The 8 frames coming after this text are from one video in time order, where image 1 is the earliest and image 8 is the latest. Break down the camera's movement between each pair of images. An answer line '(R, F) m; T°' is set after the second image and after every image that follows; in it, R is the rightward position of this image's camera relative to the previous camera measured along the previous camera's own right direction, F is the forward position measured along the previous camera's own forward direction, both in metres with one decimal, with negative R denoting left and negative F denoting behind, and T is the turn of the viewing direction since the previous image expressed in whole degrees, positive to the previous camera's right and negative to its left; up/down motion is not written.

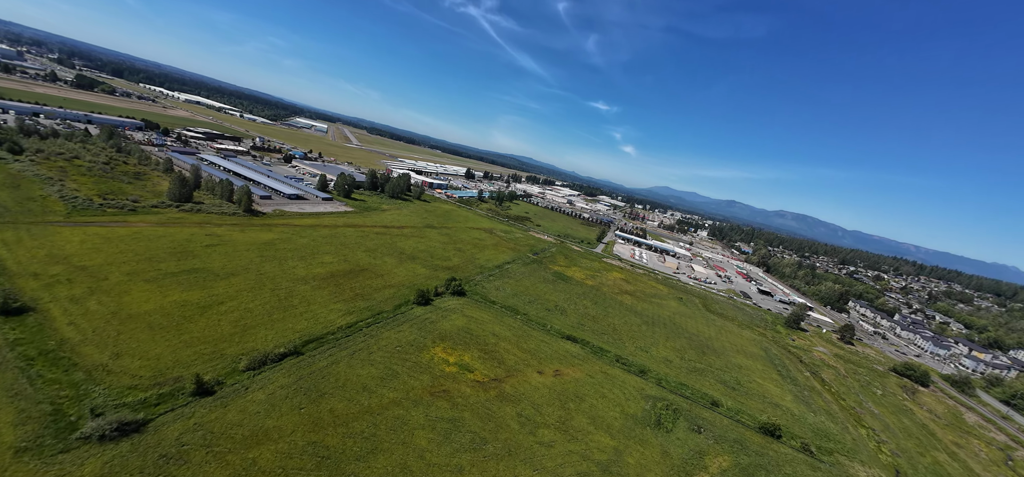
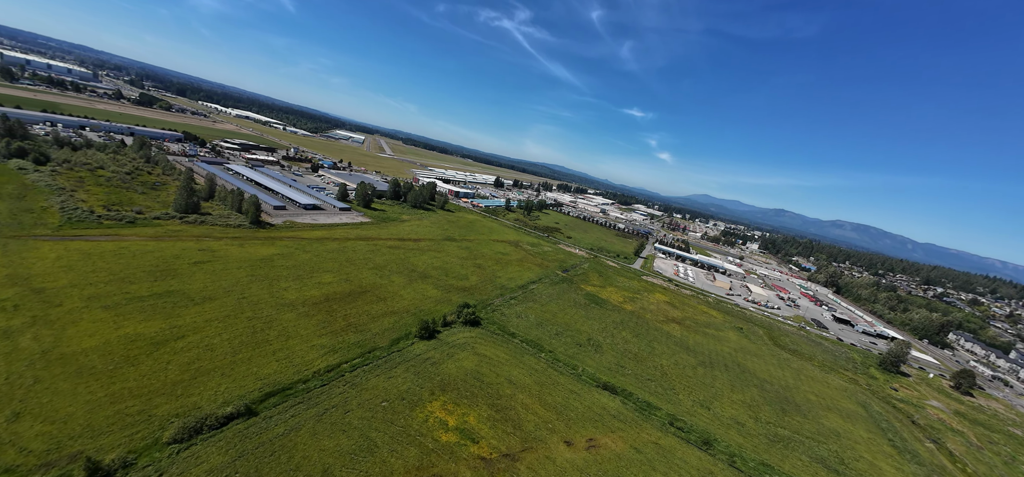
(+0.5, +5.0) m; -5°
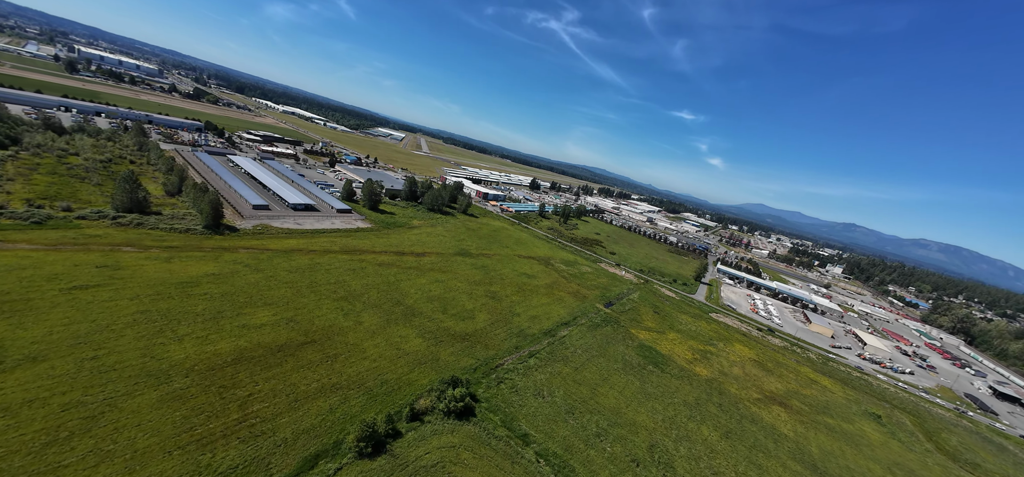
(+0.7, +10.0) m; -6°
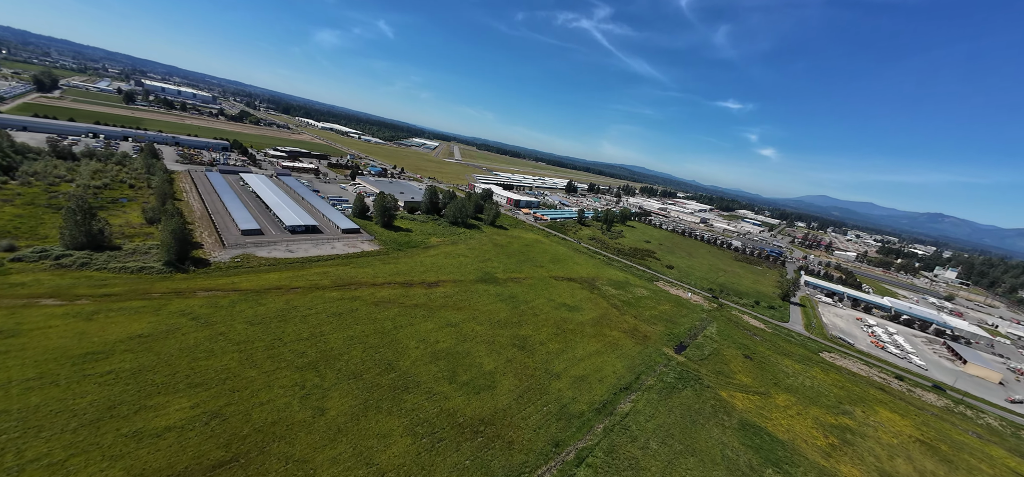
(+0.3, +7.5) m; -6°
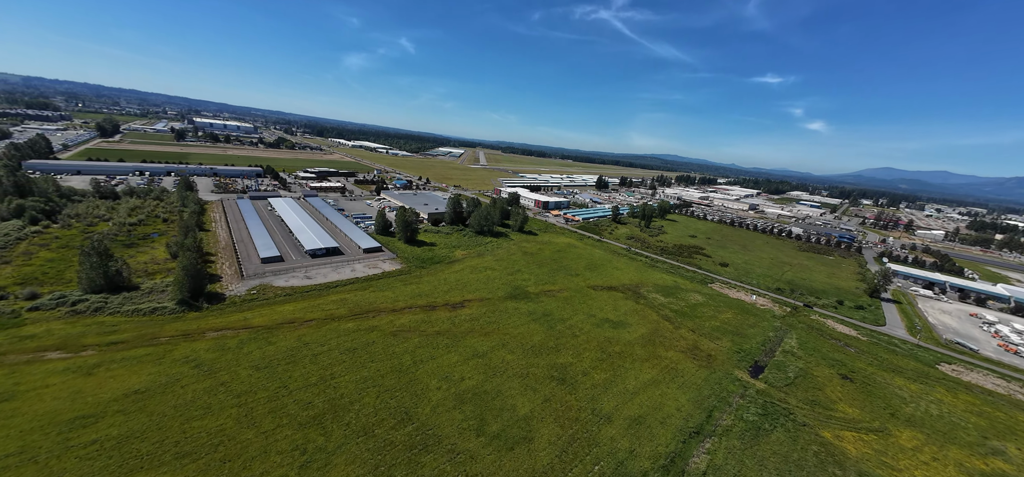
(+0.2, +3.0) m; -5°
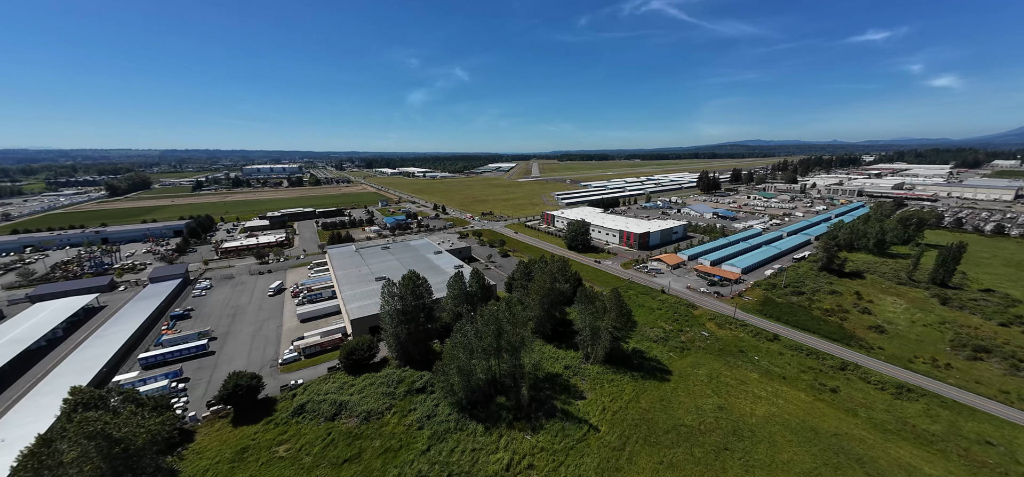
(+0.1, +31.8) m; -10°
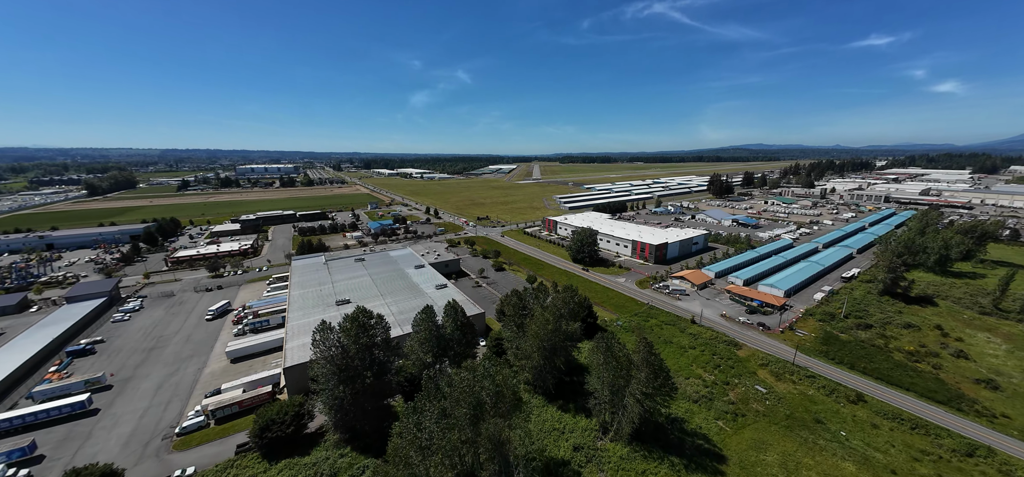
(+0.4, +4.6) m; 0°
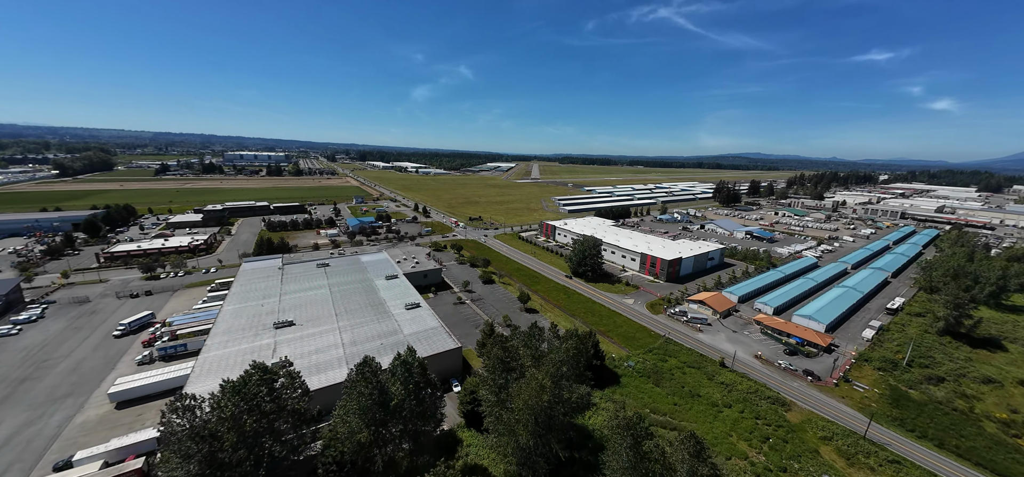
(+0.3, +3.9) m; +1°
